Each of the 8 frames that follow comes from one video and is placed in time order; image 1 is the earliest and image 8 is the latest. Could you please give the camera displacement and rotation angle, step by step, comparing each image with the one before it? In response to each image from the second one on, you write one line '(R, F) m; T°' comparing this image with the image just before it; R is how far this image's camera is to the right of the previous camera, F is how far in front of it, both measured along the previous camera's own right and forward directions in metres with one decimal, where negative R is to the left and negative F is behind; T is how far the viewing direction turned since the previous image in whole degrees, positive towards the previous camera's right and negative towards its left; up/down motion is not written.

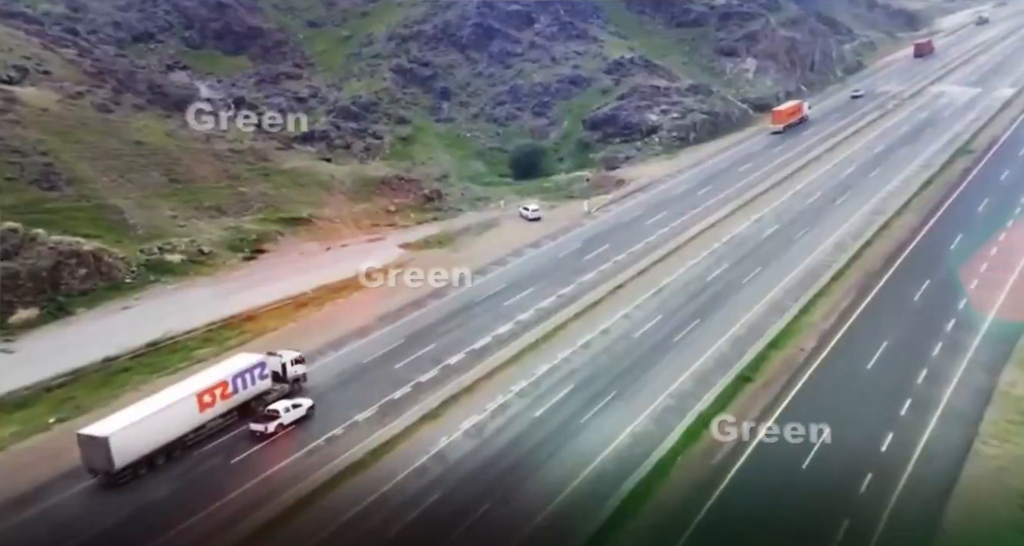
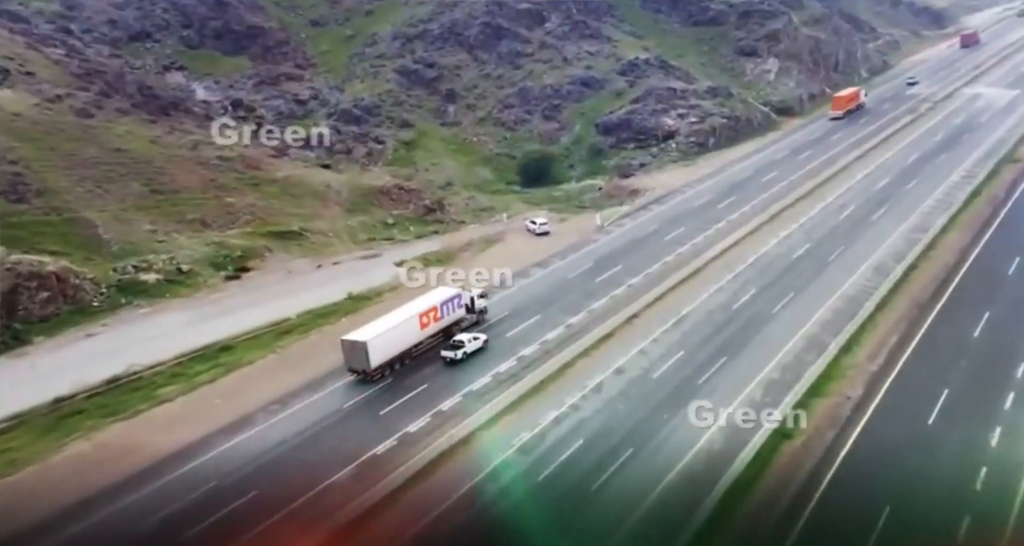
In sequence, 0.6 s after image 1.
(+0.1, +1.4) m; -1°
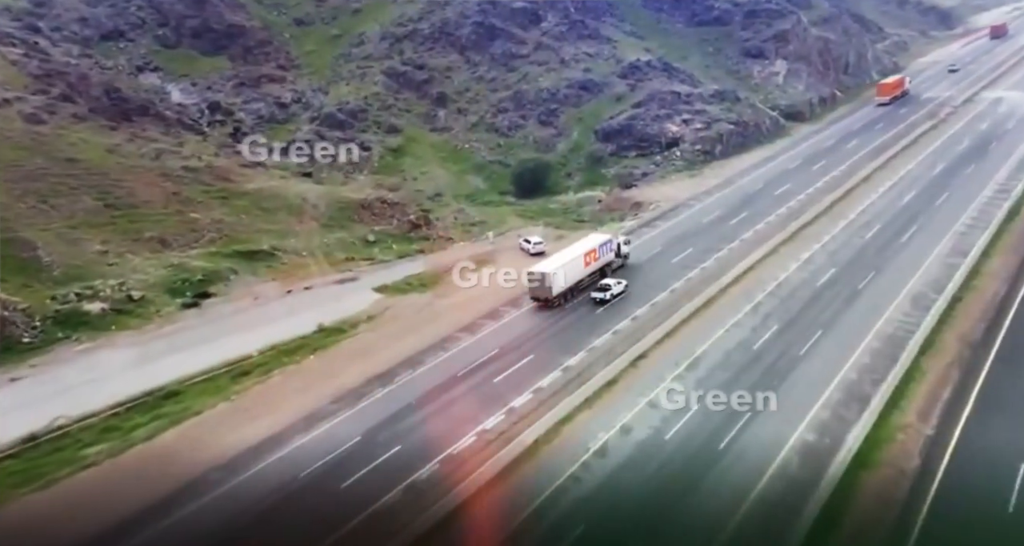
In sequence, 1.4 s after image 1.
(+0.1, +1.6) m; 0°
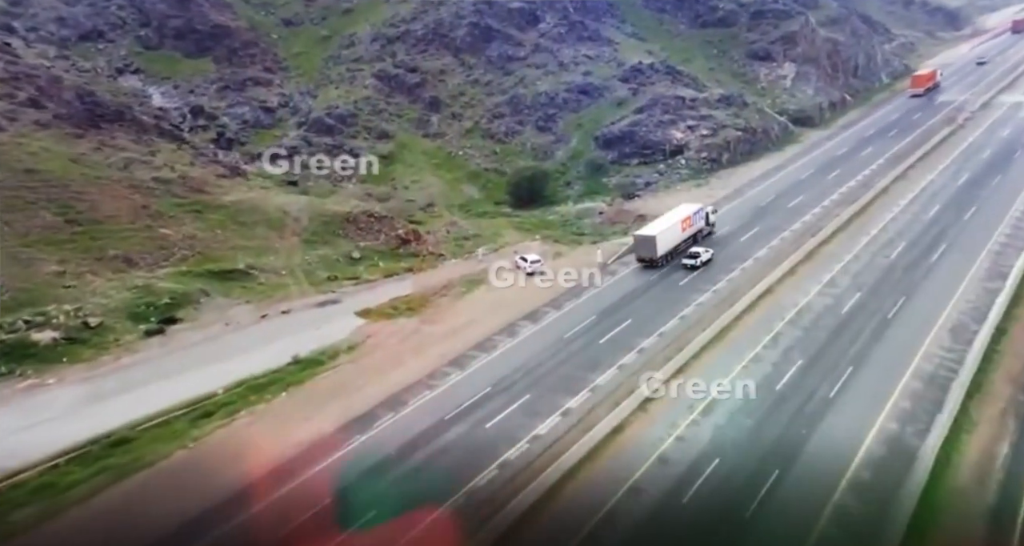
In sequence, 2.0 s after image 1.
(+0.1, +1.2) m; 0°
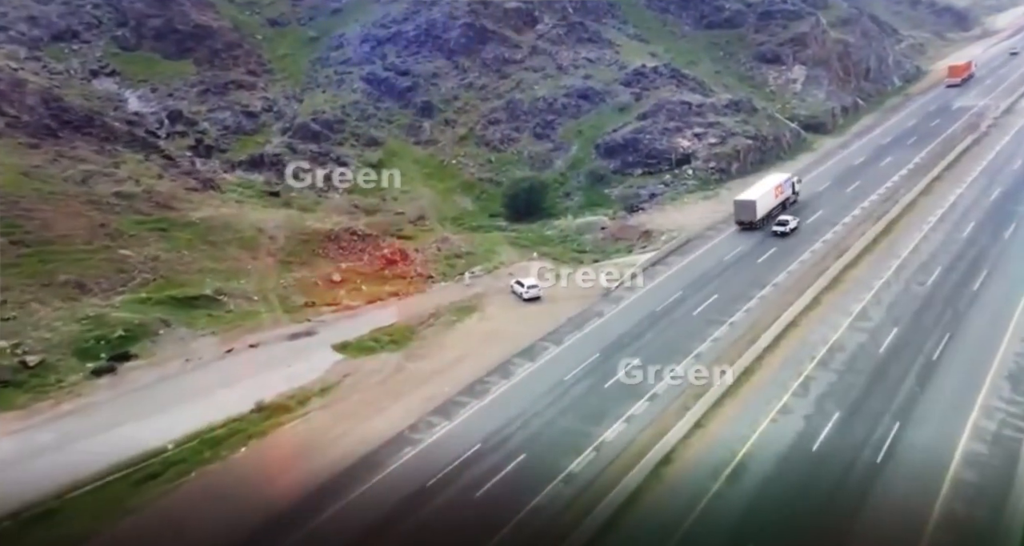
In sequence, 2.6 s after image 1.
(+0.1, +1.4) m; 0°
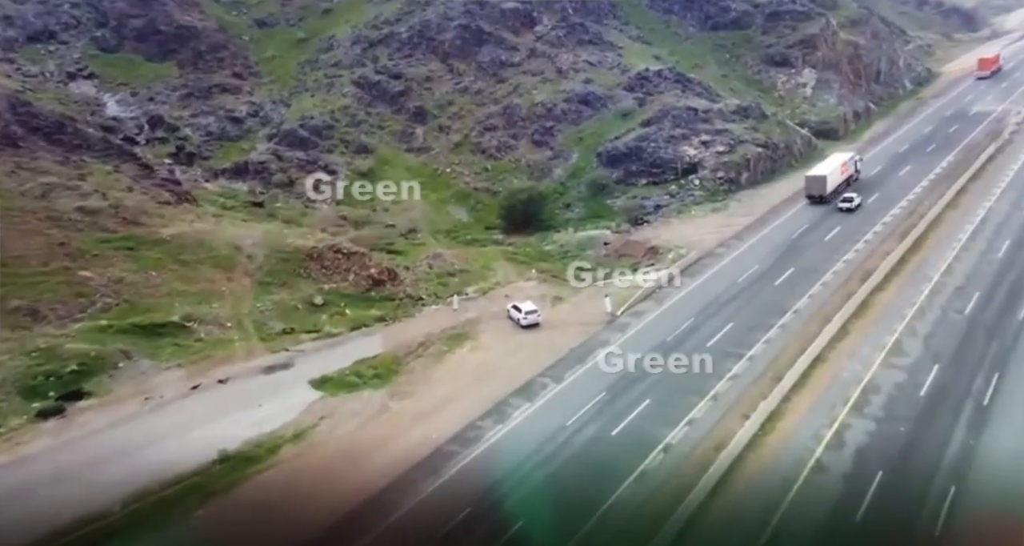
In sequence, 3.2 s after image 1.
(0.0, +1.2) m; 0°
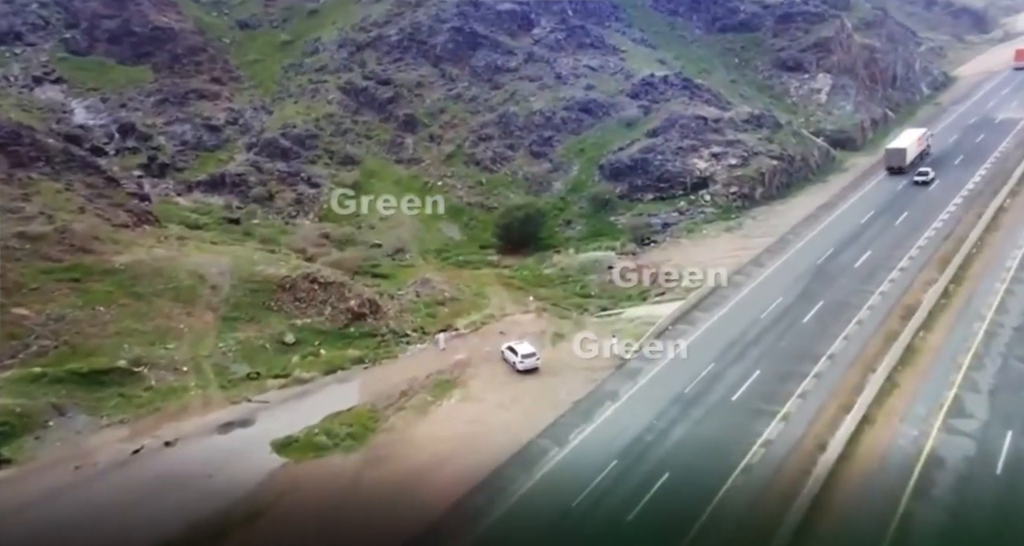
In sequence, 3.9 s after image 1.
(0.0, +1.6) m; 0°
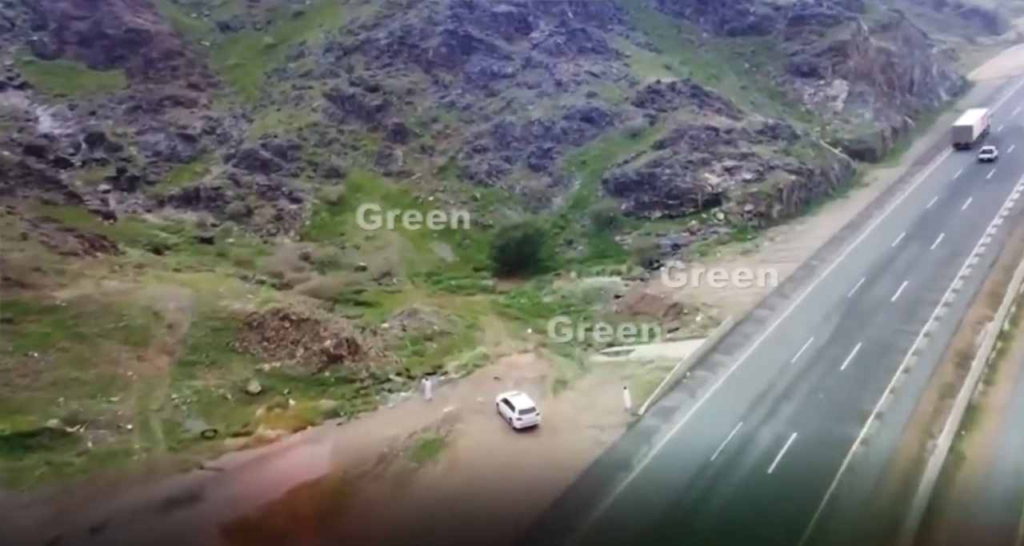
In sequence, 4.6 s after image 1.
(0.0, +1.5) m; 0°
